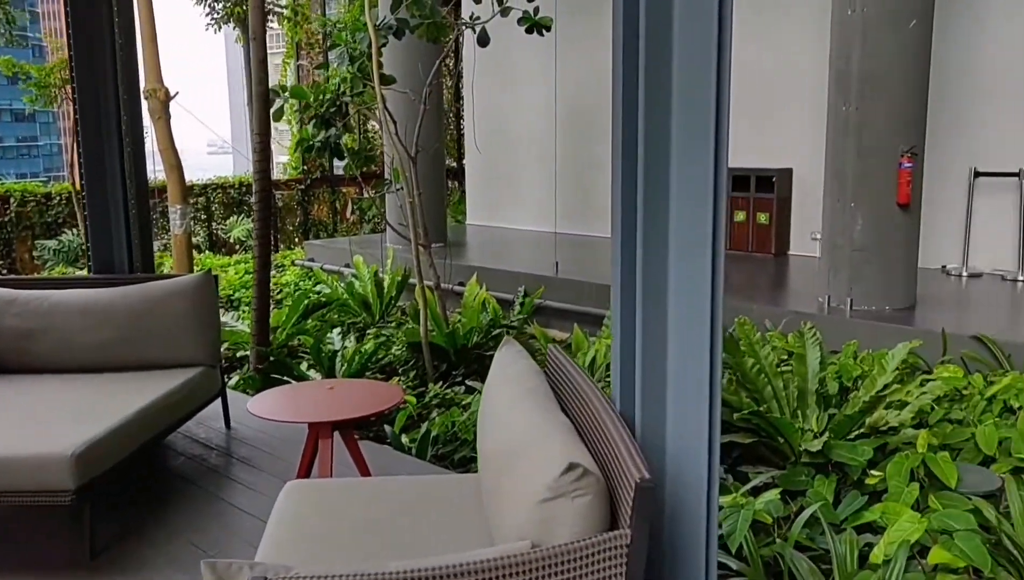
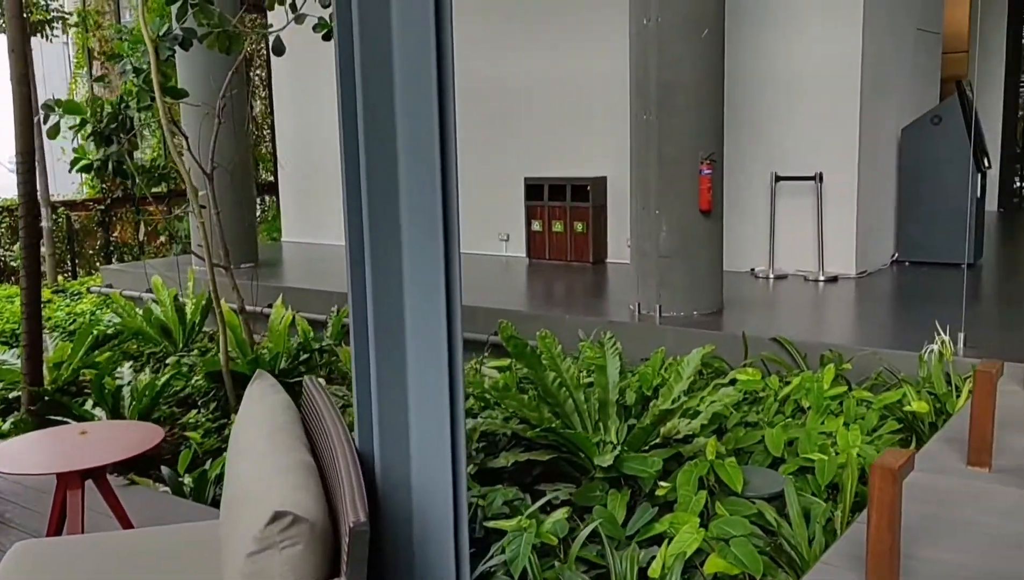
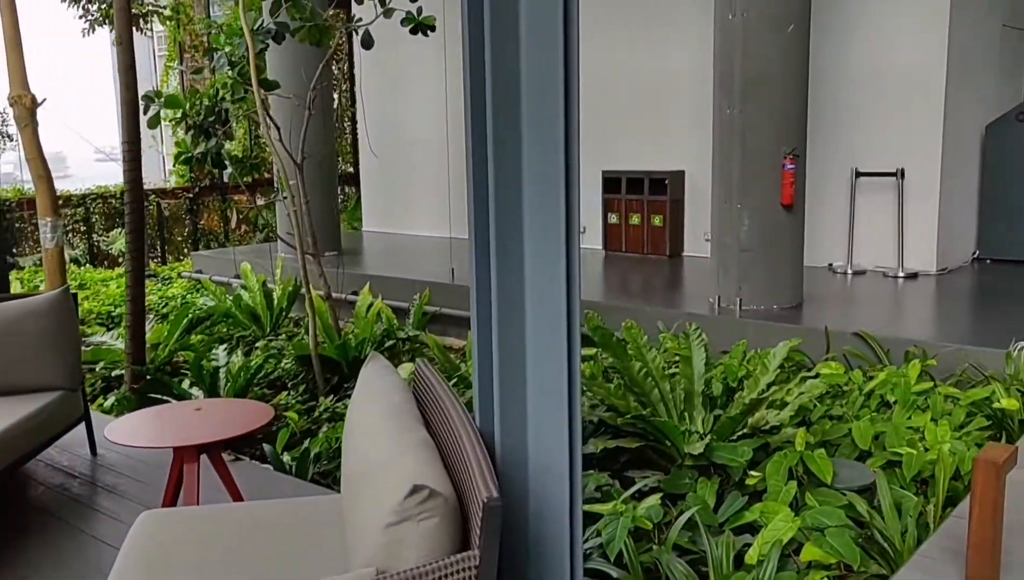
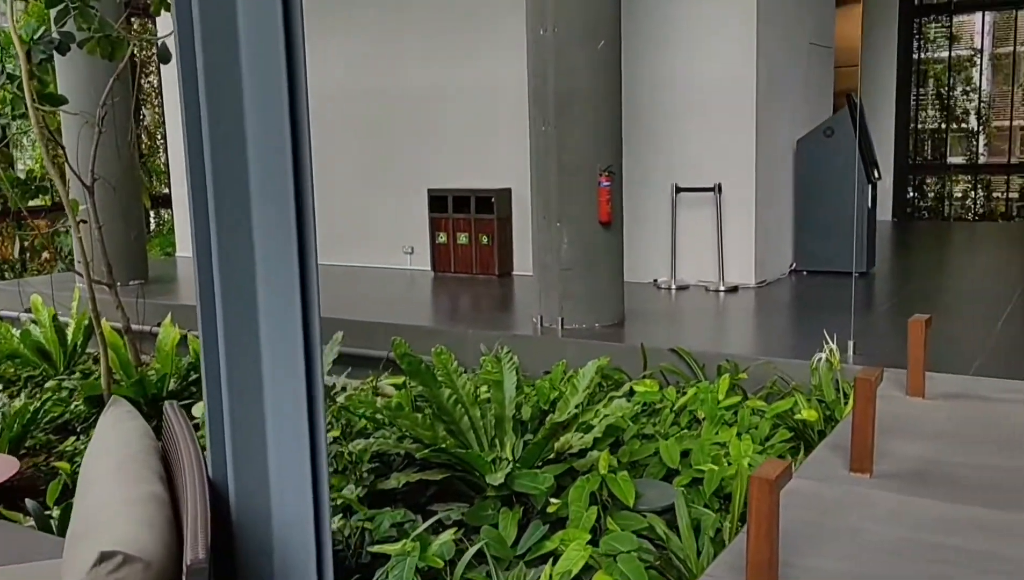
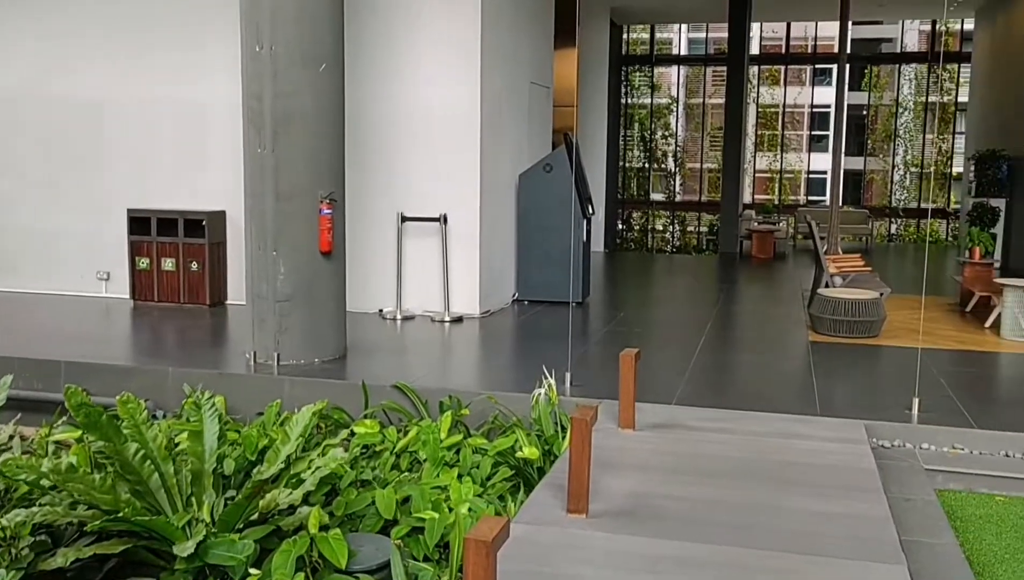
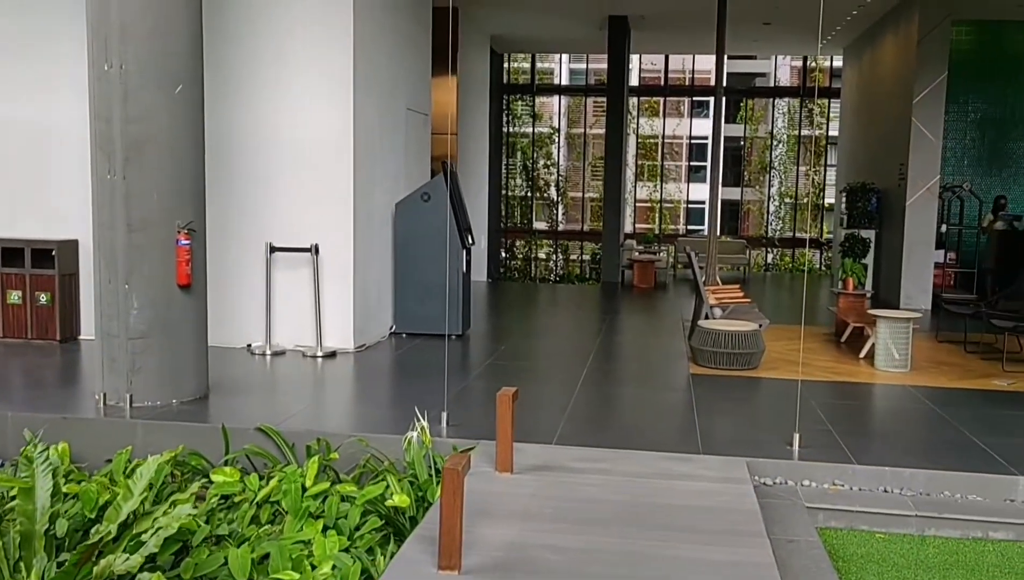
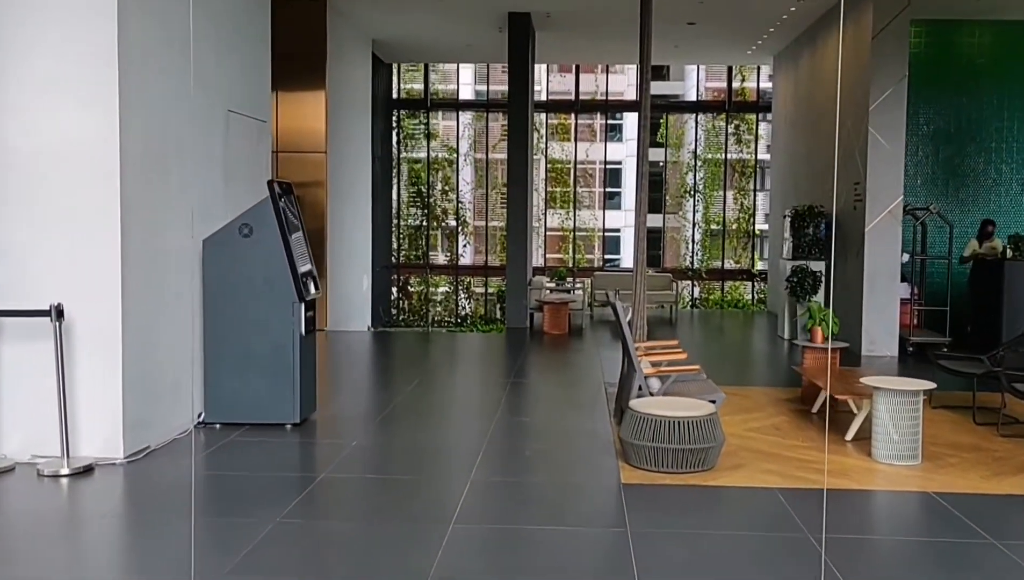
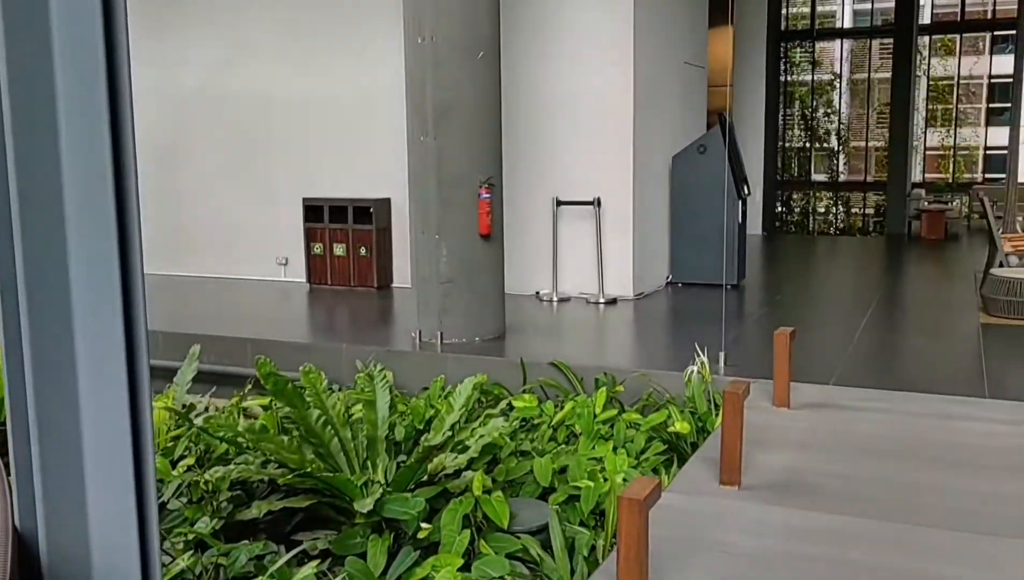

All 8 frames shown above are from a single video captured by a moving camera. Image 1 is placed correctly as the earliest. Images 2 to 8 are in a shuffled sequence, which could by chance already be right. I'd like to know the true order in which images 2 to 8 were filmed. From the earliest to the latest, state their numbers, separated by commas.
3, 2, 4, 8, 5, 6, 7
